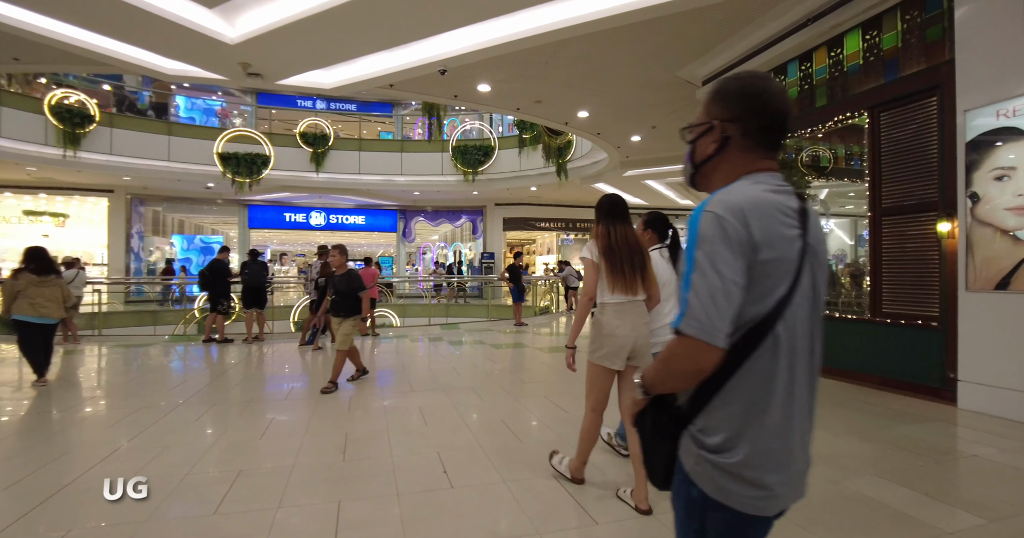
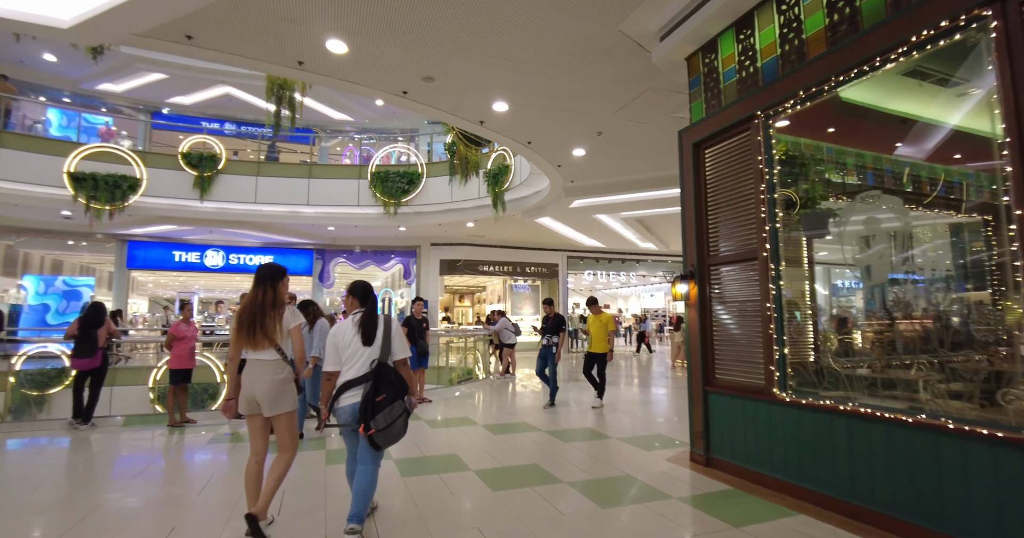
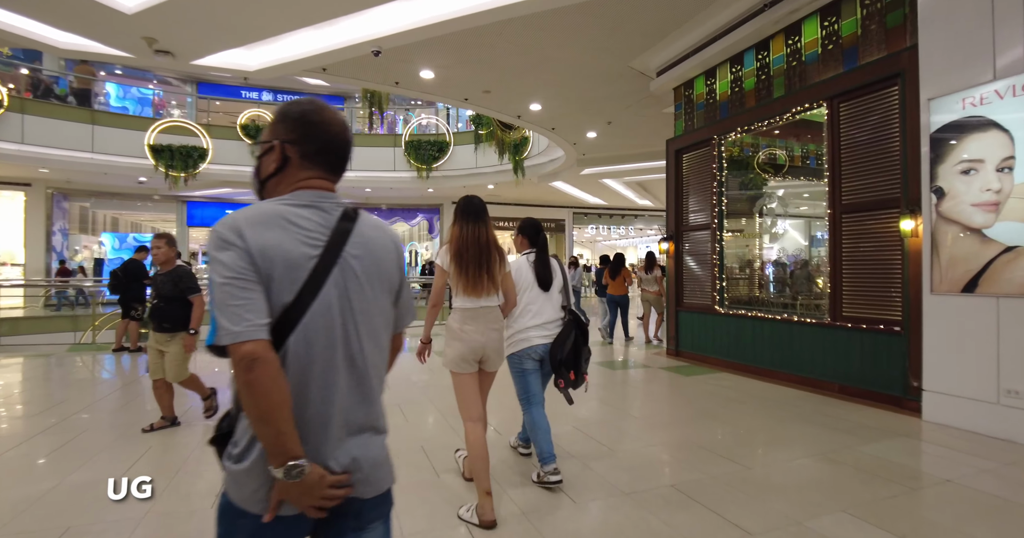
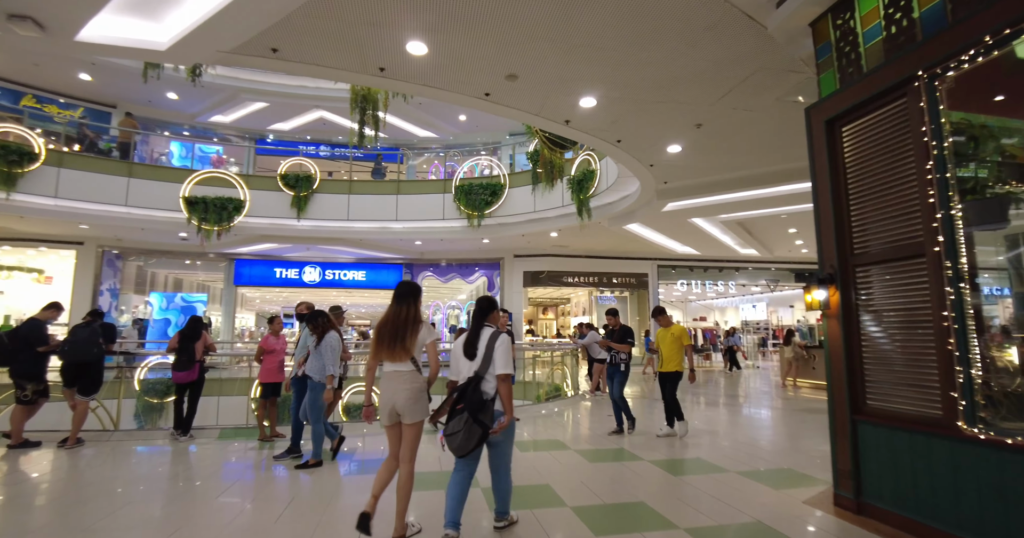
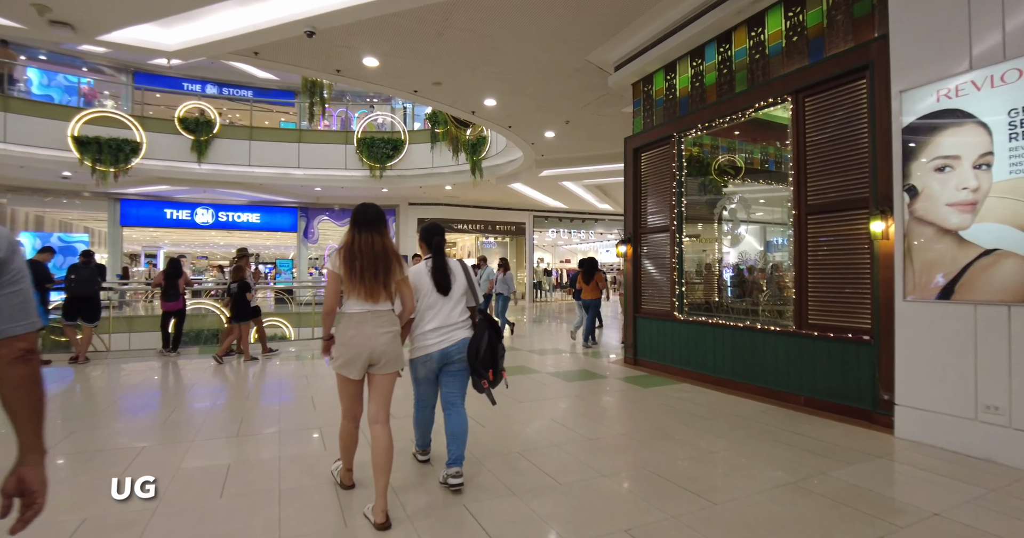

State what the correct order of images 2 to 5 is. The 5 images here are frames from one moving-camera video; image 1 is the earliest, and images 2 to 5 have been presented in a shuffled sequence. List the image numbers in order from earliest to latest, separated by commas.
3, 5, 2, 4
